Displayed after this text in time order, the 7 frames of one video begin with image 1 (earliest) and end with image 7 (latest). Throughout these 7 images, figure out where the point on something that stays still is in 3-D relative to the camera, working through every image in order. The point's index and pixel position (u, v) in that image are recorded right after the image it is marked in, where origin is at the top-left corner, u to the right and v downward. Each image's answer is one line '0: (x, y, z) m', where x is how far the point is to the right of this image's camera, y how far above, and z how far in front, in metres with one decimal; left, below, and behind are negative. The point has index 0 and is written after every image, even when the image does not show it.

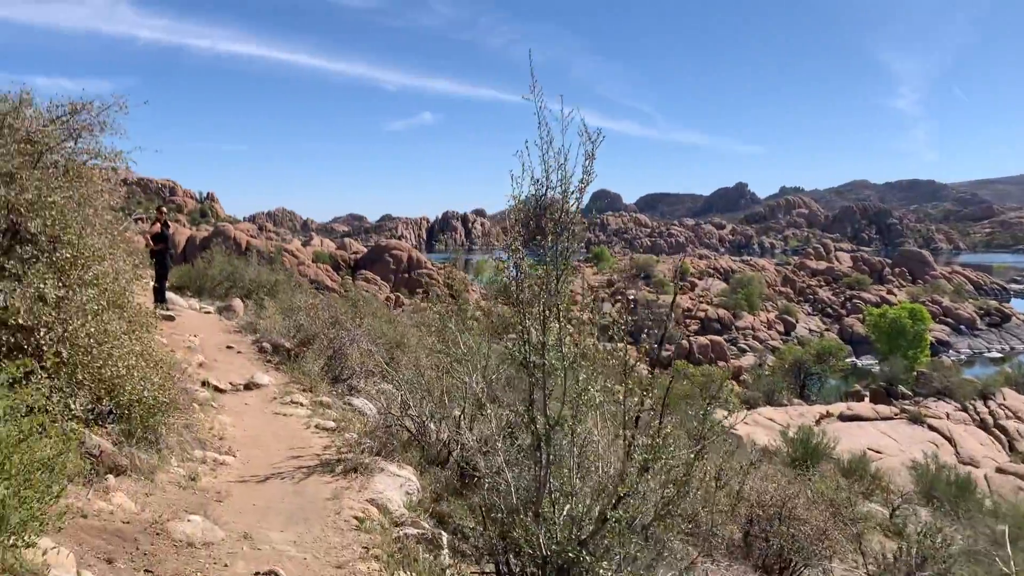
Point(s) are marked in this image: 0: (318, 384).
0: (-2.2, -1.1, +6.6) m
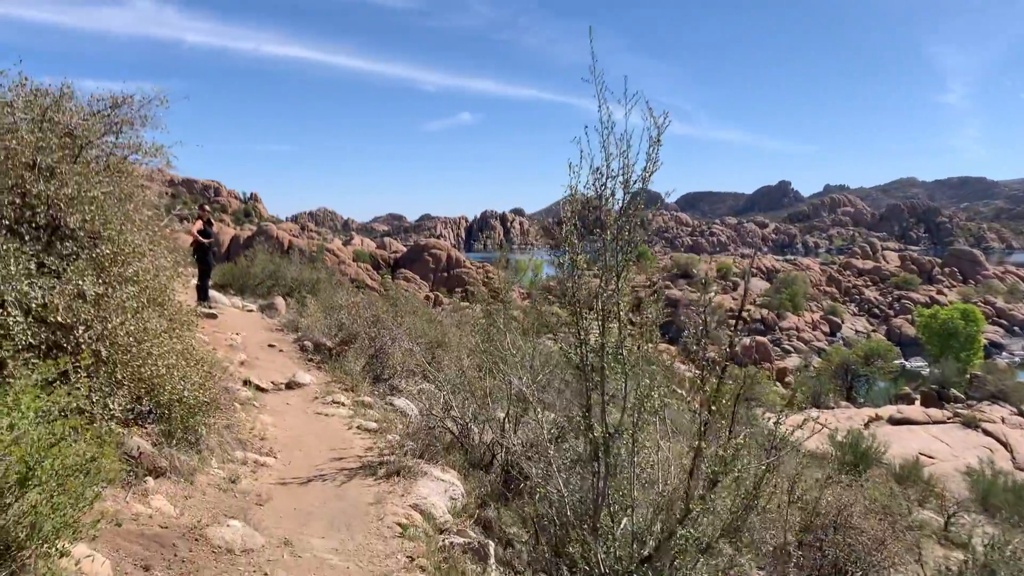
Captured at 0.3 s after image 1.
0: (-1.7, -1.1, +6.5) m
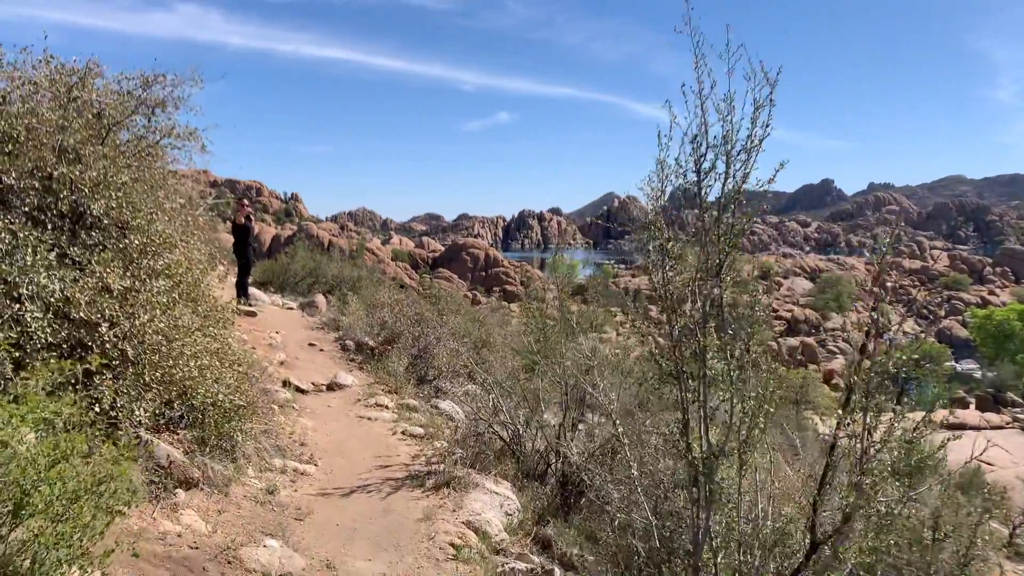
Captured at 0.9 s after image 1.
0: (-1.2, -1.0, +6.1) m
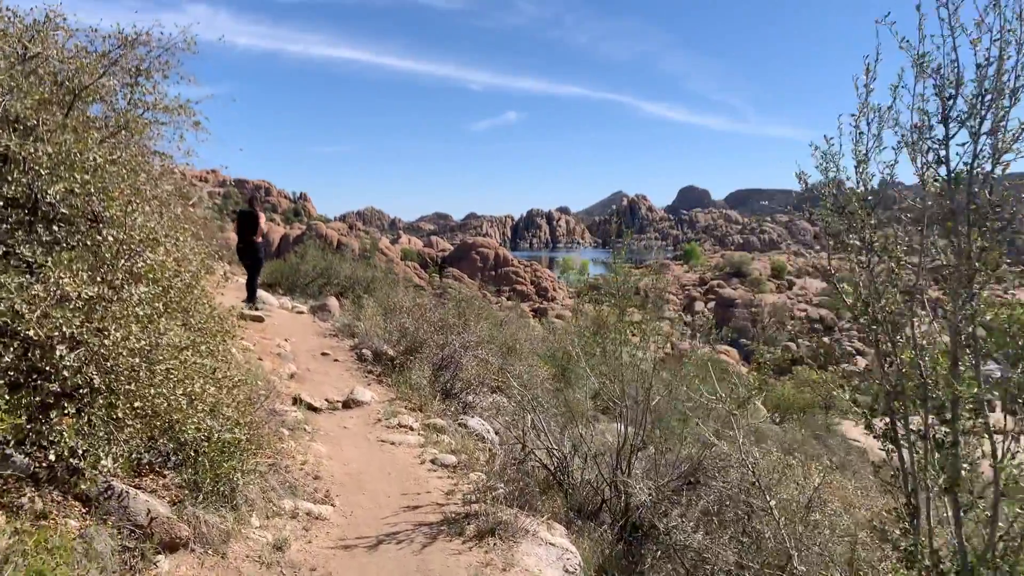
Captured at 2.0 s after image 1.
0: (-0.8, -1.1, +5.4) m
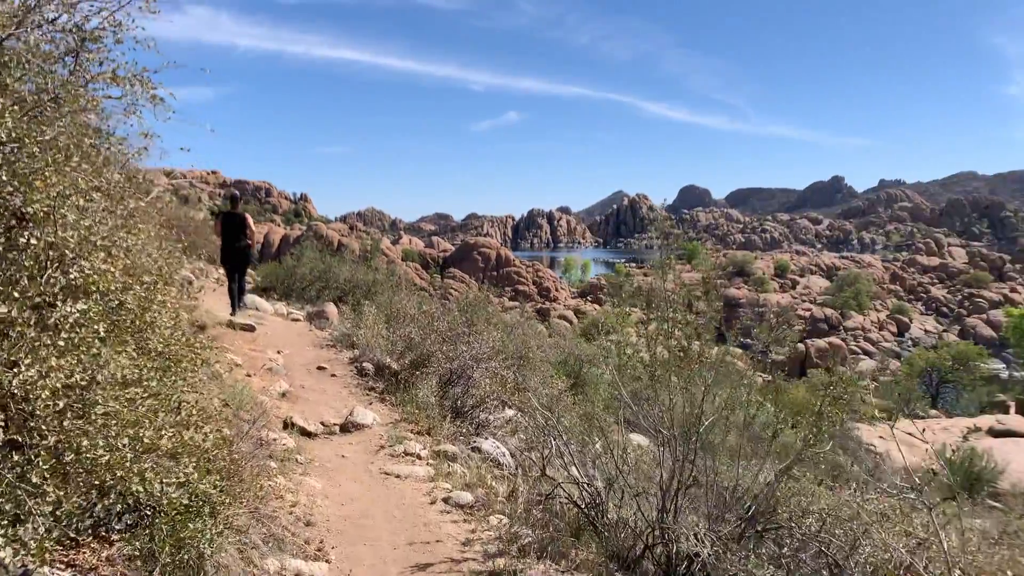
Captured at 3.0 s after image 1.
0: (-0.6, -1.1, +4.8) m
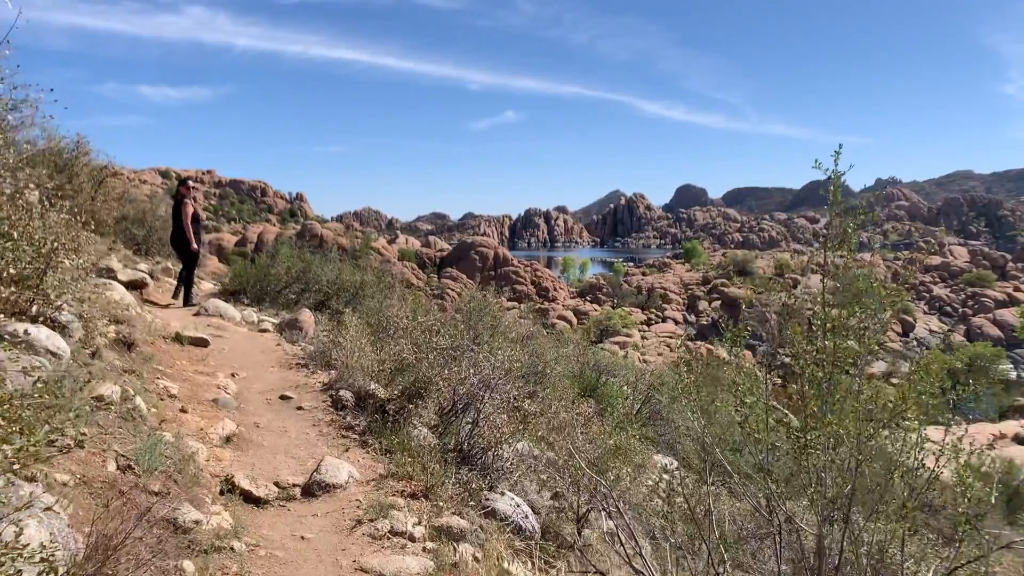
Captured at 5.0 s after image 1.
0: (-0.5, -1.2, +3.5) m
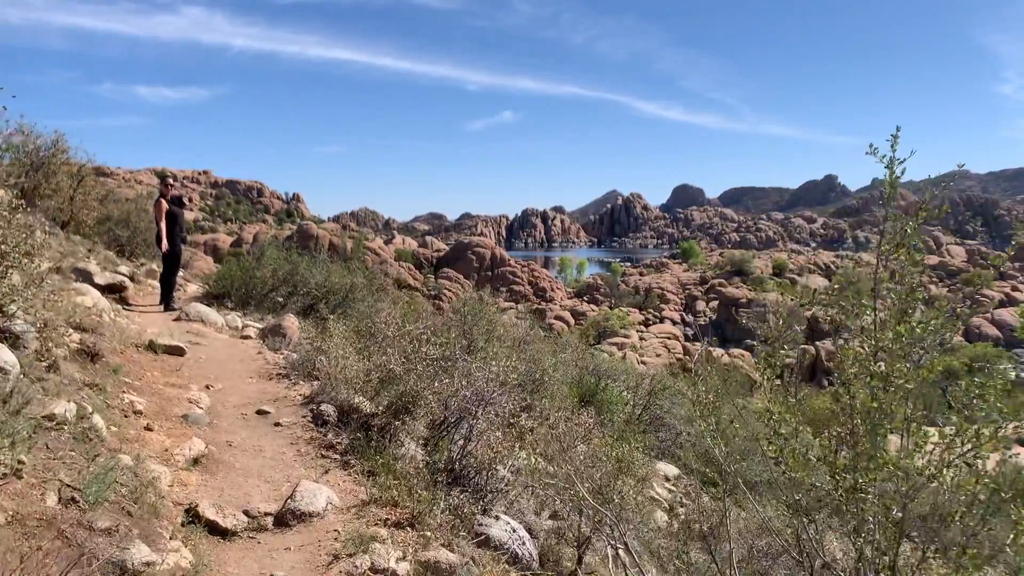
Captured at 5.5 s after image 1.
0: (-0.5, -1.2, +3.2) m
